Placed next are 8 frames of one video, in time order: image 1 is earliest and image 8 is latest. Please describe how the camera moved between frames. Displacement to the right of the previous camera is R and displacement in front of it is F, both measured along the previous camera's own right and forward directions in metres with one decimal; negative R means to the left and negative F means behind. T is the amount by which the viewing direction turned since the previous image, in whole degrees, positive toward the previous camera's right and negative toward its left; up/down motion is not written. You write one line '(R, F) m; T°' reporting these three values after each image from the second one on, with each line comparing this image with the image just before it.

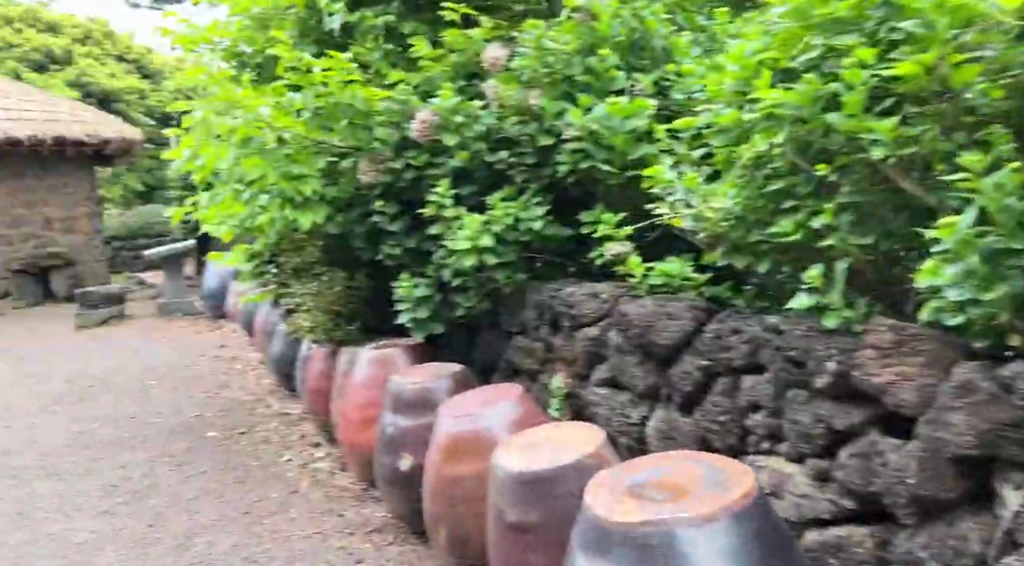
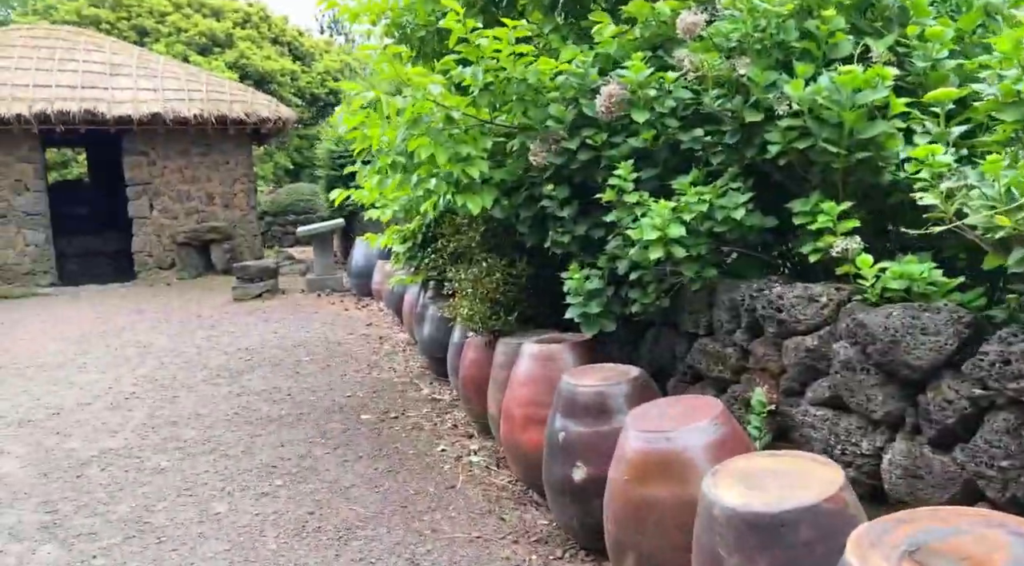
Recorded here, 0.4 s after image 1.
(-0.2, +0.3) m; -9°
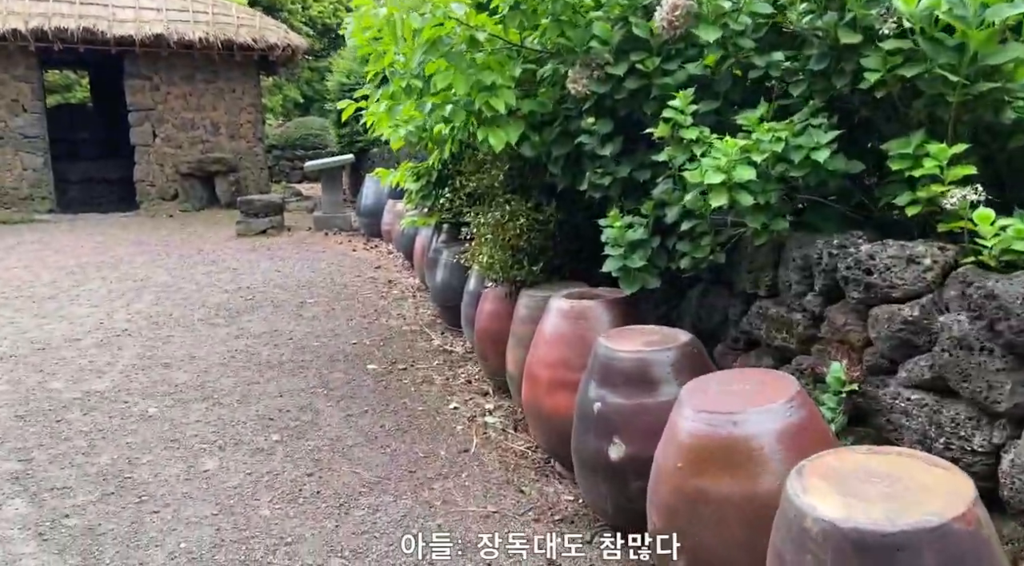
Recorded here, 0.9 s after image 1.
(-0.1, +0.4) m; 0°
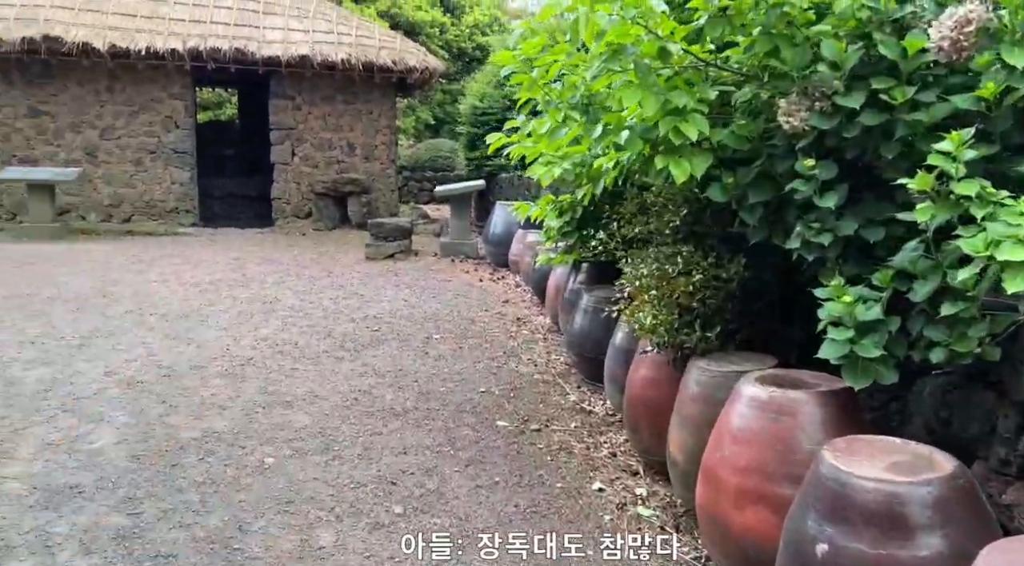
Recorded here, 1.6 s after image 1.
(-0.2, +0.5) m; -8°
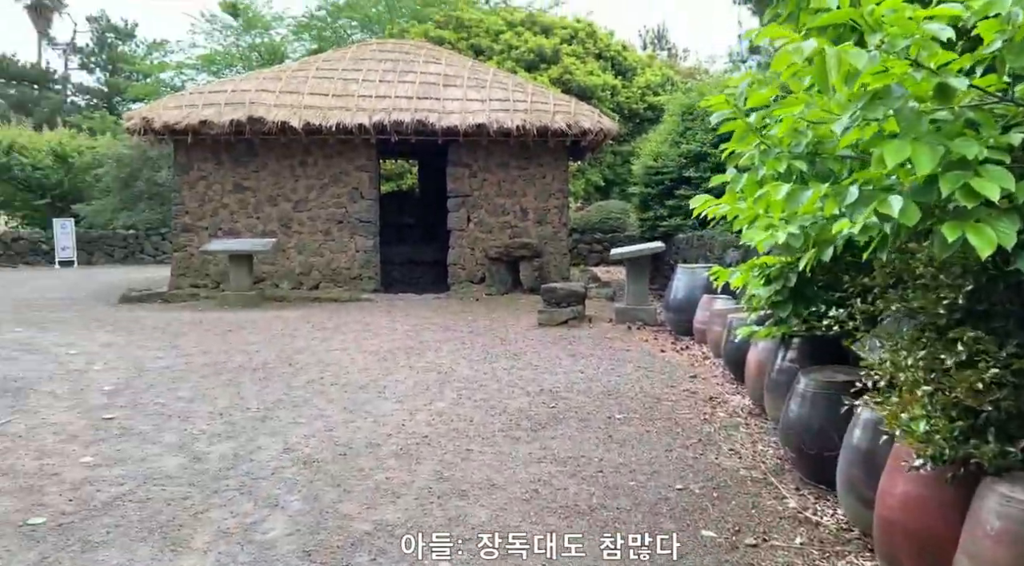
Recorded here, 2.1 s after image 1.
(-0.1, +0.4) m; -11°
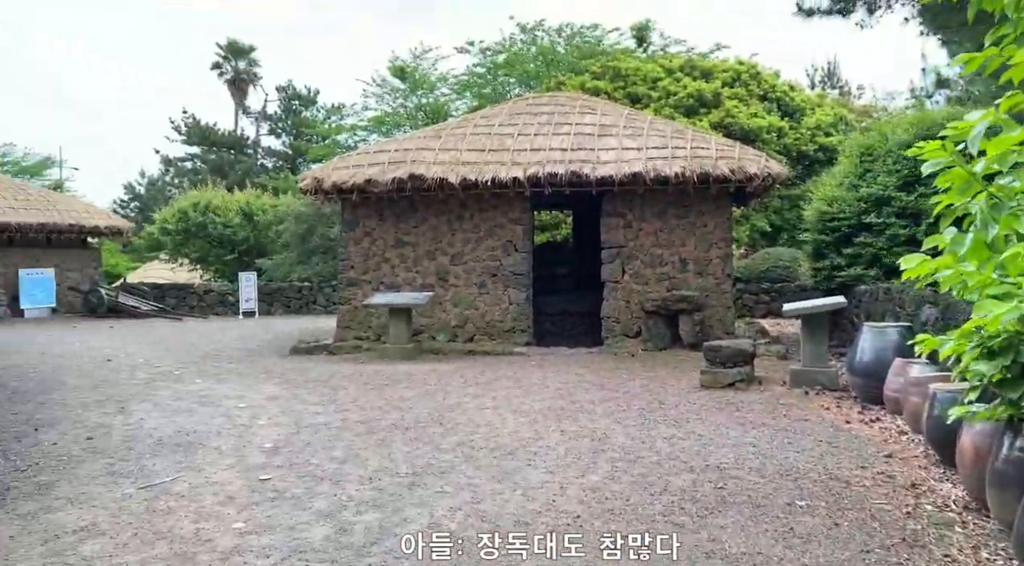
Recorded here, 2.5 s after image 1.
(0.0, +0.4) m; -11°
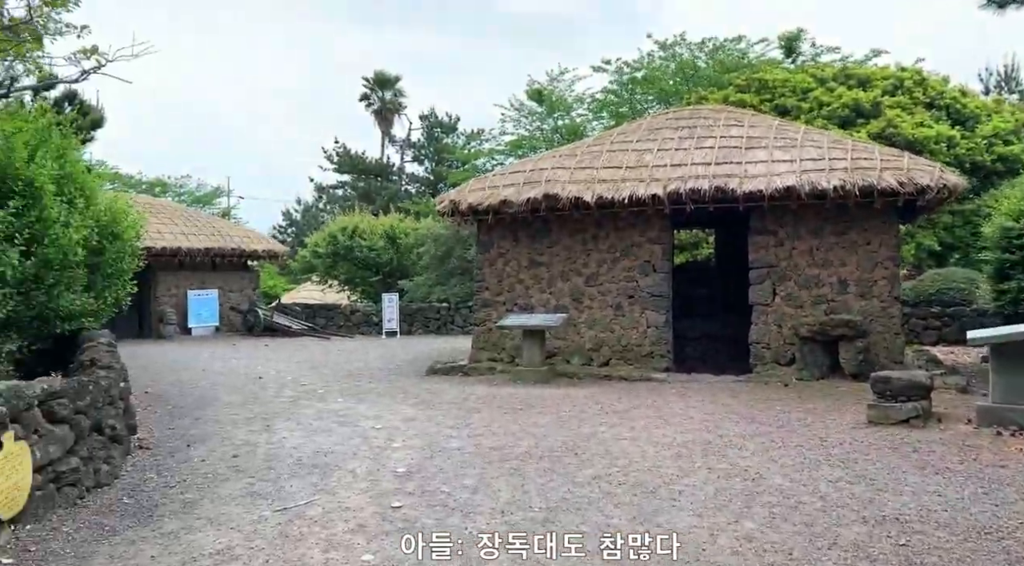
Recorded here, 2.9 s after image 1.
(0.0, +0.4) m; -9°
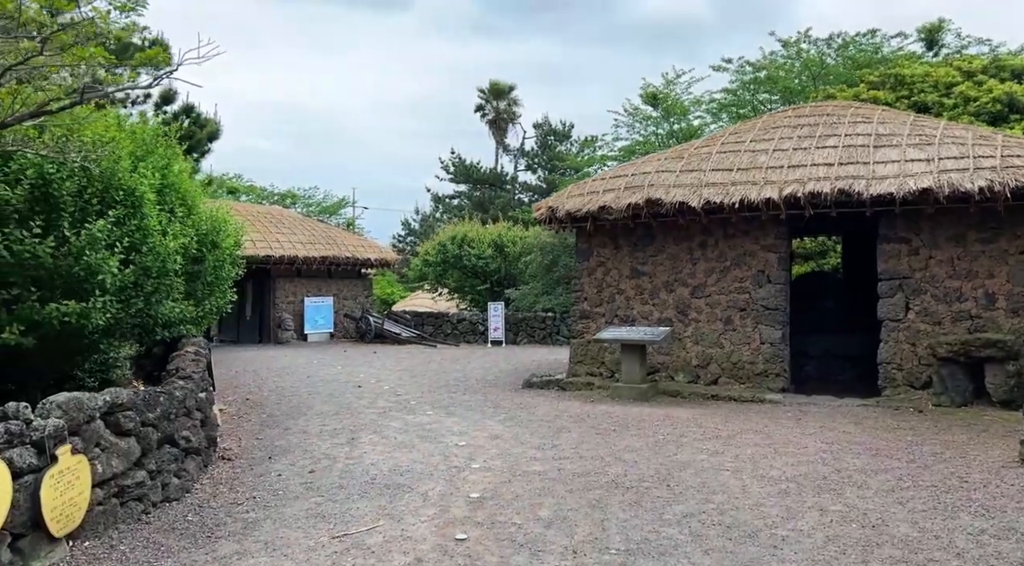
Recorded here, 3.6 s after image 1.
(+0.2, +0.5) m; -8°
